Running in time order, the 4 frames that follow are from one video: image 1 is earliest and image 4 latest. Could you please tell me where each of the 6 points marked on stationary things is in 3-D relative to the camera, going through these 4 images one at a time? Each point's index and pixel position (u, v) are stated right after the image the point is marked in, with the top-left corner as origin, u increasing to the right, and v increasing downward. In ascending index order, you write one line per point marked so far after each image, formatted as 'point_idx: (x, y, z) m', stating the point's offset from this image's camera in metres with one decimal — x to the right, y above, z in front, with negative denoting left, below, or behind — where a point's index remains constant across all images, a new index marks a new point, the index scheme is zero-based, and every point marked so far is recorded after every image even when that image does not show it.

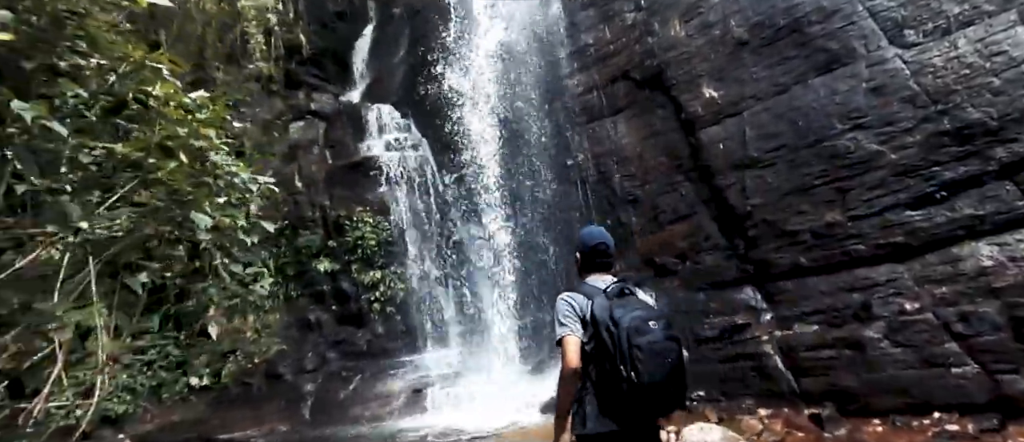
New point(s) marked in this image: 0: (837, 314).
0: (+2.8, -0.8, +4.6) m
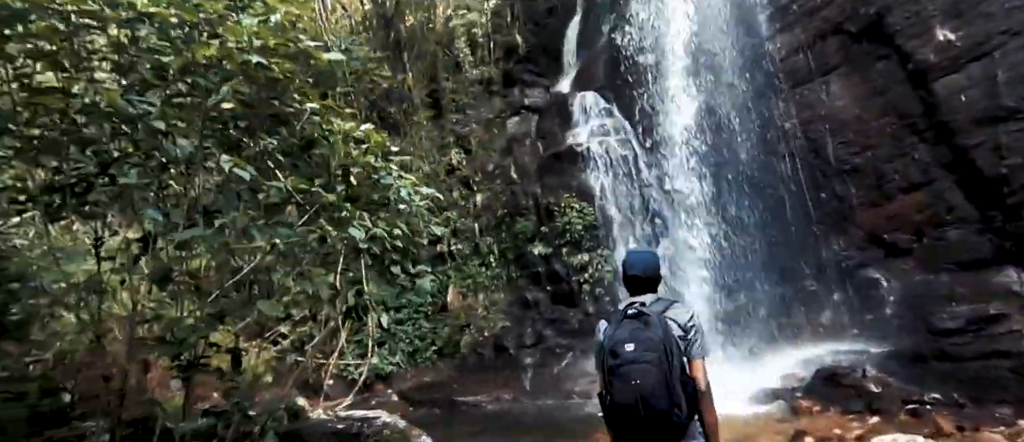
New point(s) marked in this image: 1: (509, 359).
0: (+4.1, -0.5, +3.5) m
1: (0.0, -2.2, +9.1) m
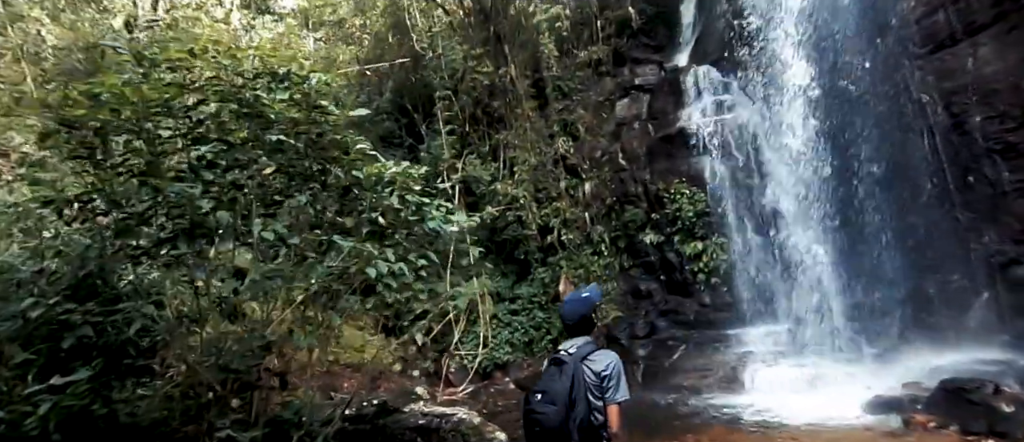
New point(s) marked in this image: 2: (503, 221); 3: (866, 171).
0: (+4.4, -0.5, +2.6) m
1: (+1.8, -2.1, +9.1) m
2: (-0.2, 0.0, +10.7) m
3: (+5.3, +0.8, +8.1) m
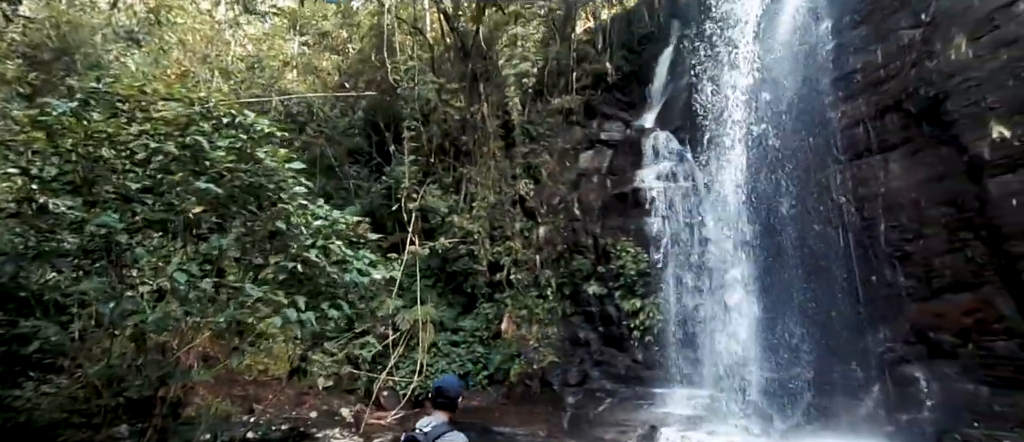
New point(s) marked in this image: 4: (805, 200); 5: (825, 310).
0: (+3.8, -1.4, +3.1) m
1: (+0.7, -3.0, +9.3) m
2: (-1.2, -0.7, +10.9) m
3: (+4.5, -0.5, +8.7) m
4: (+4.7, +0.4, +8.8) m
5: (+4.8, -1.4, +8.3) m
